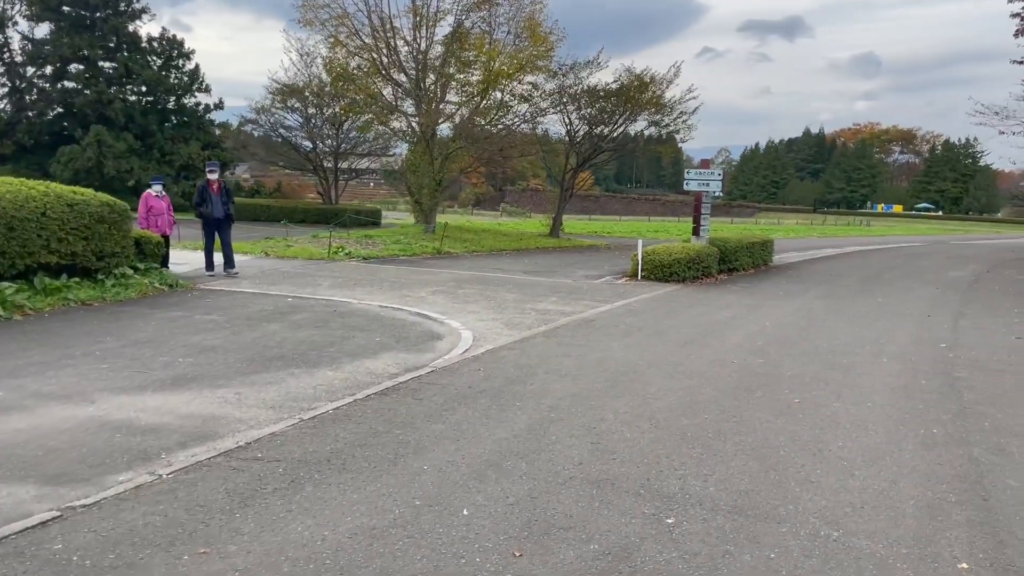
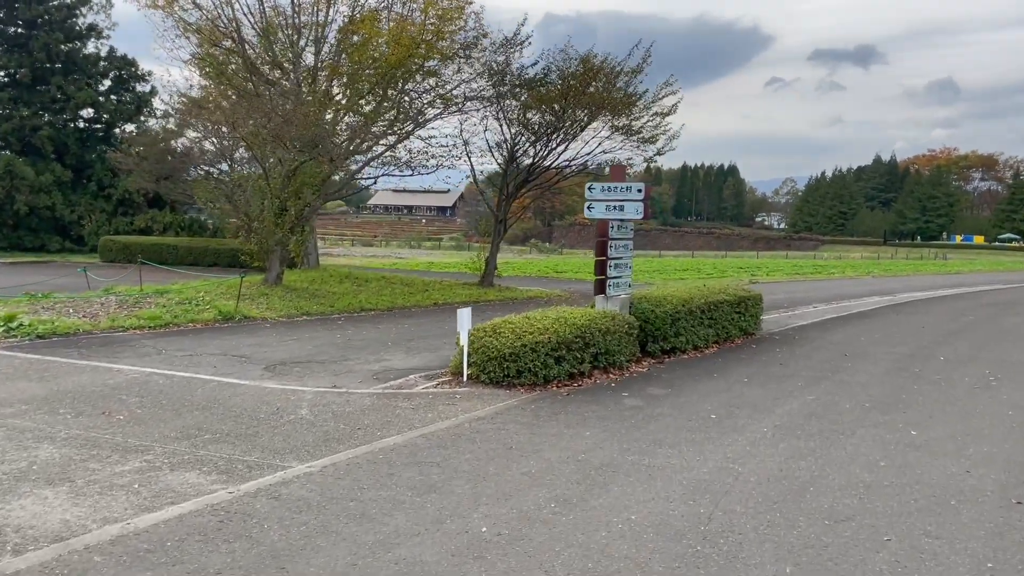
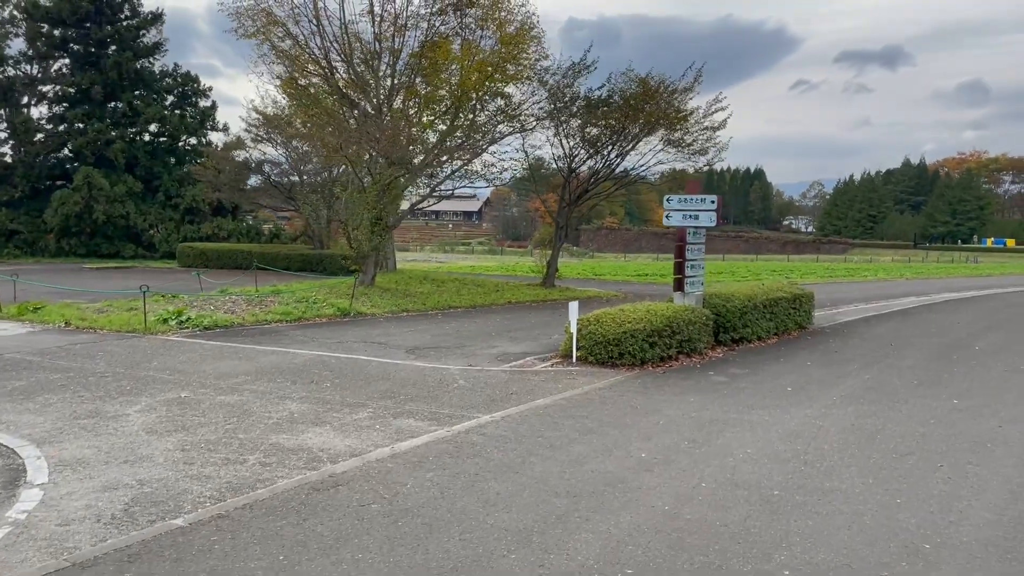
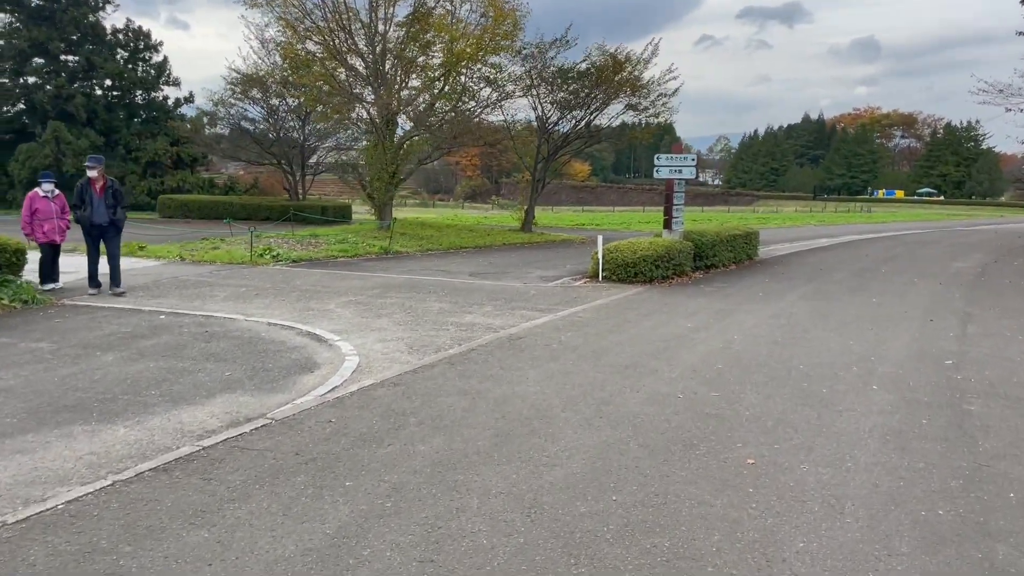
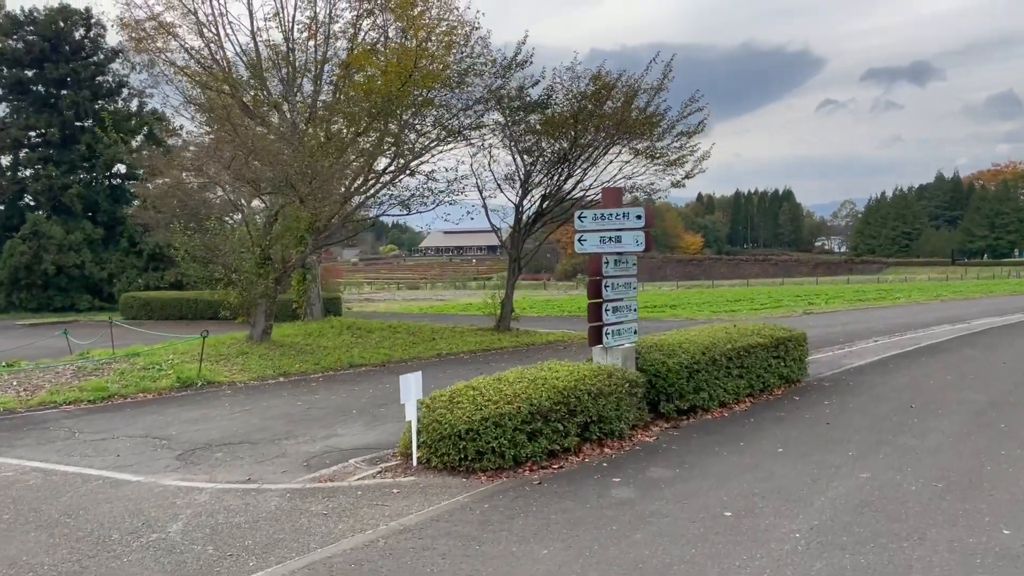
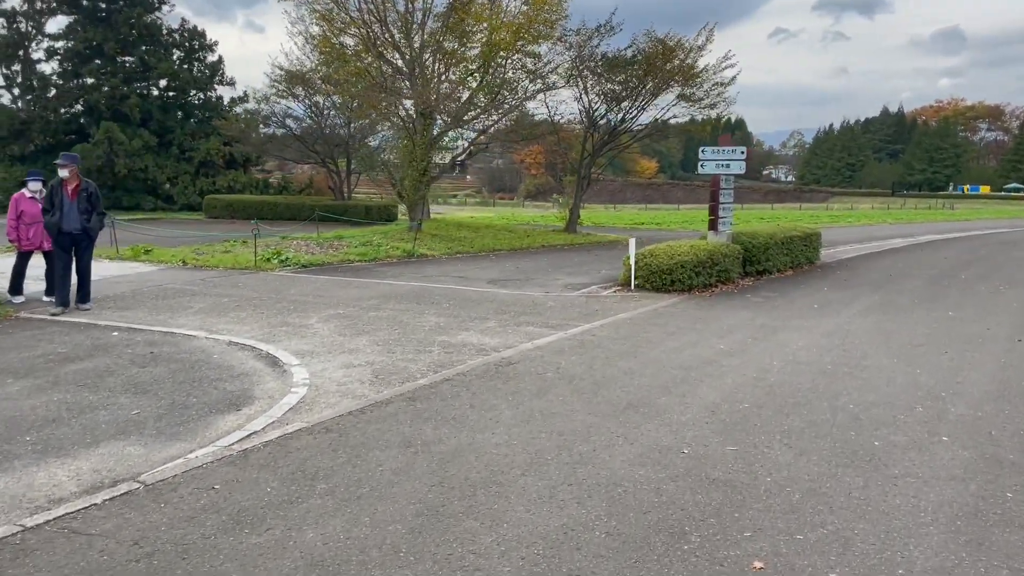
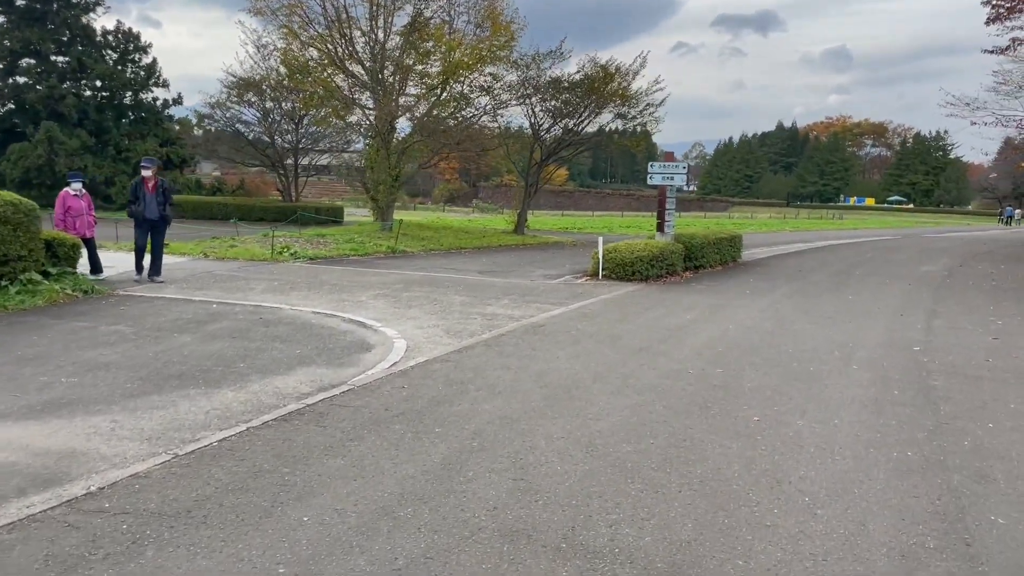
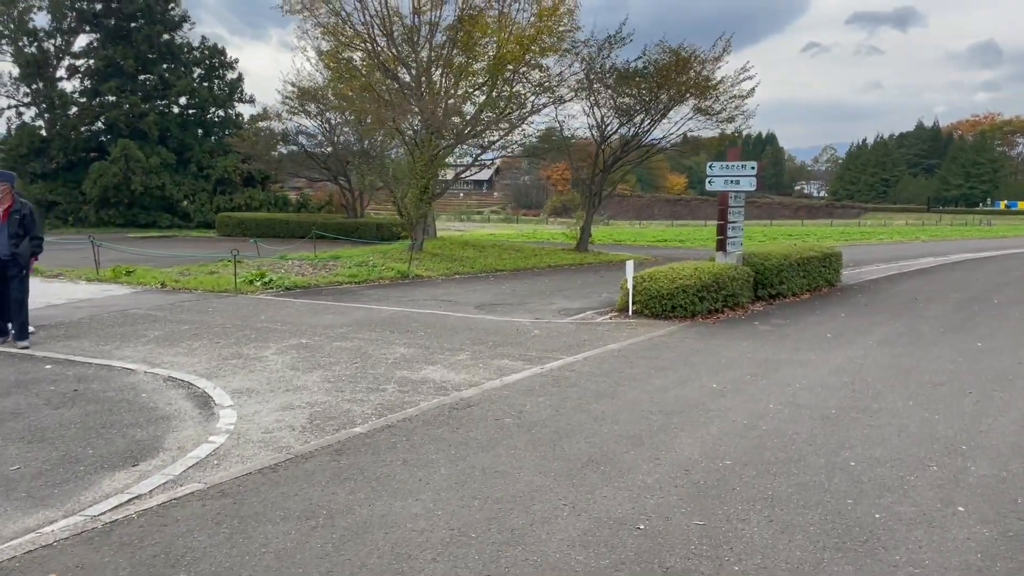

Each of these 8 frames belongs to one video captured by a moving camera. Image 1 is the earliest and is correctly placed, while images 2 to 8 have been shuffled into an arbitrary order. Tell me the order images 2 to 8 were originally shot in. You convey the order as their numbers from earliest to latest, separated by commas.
7, 4, 6, 8, 3, 2, 5
